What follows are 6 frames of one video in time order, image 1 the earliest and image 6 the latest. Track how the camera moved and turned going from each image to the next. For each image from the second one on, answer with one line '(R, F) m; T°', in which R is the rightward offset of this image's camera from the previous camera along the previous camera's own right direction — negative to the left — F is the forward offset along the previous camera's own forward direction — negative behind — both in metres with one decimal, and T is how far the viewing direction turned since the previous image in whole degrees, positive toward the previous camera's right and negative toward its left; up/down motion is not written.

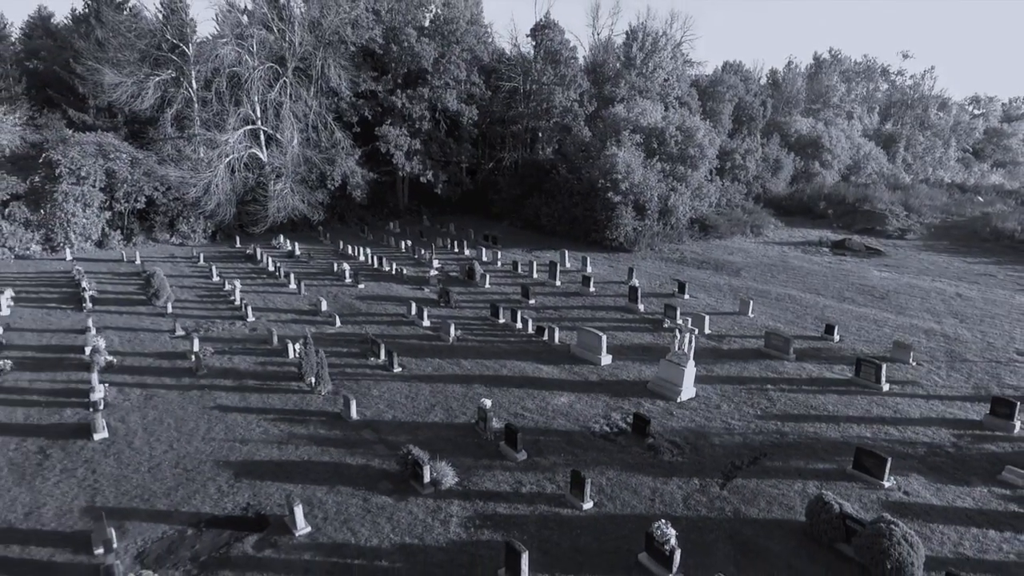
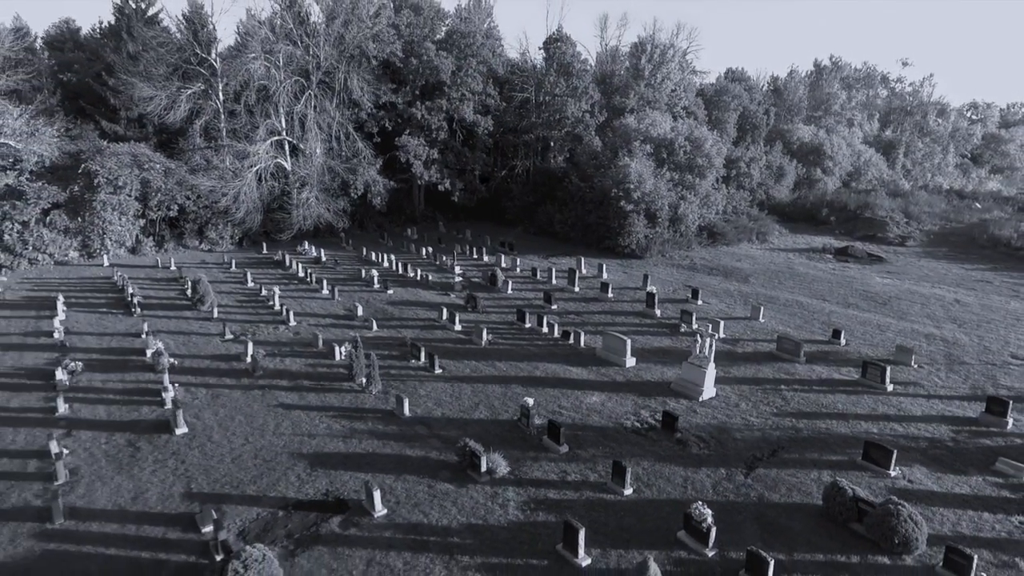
(-0.8, -1.0) m; 0°
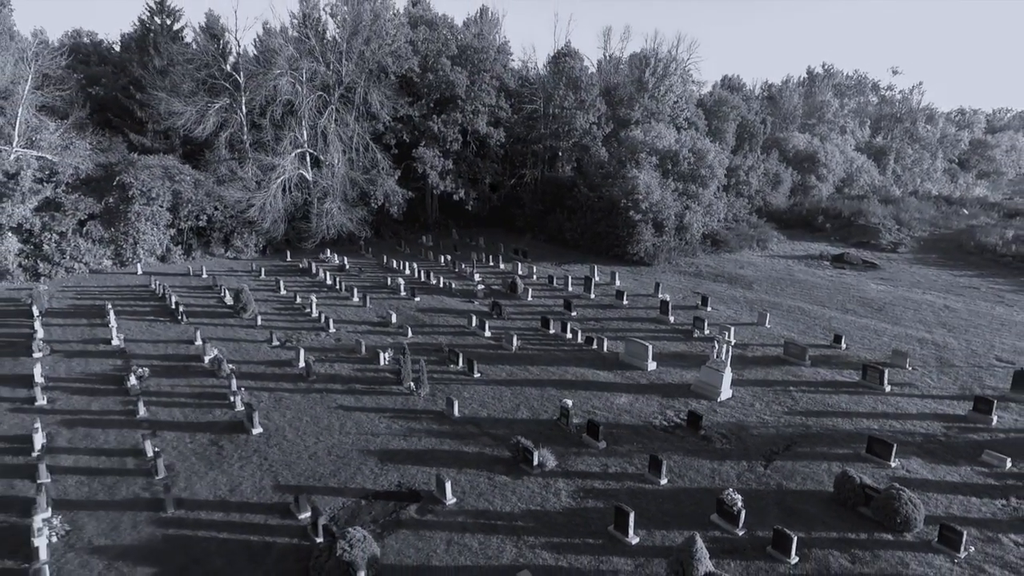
(-1.0, -1.3) m; +1°
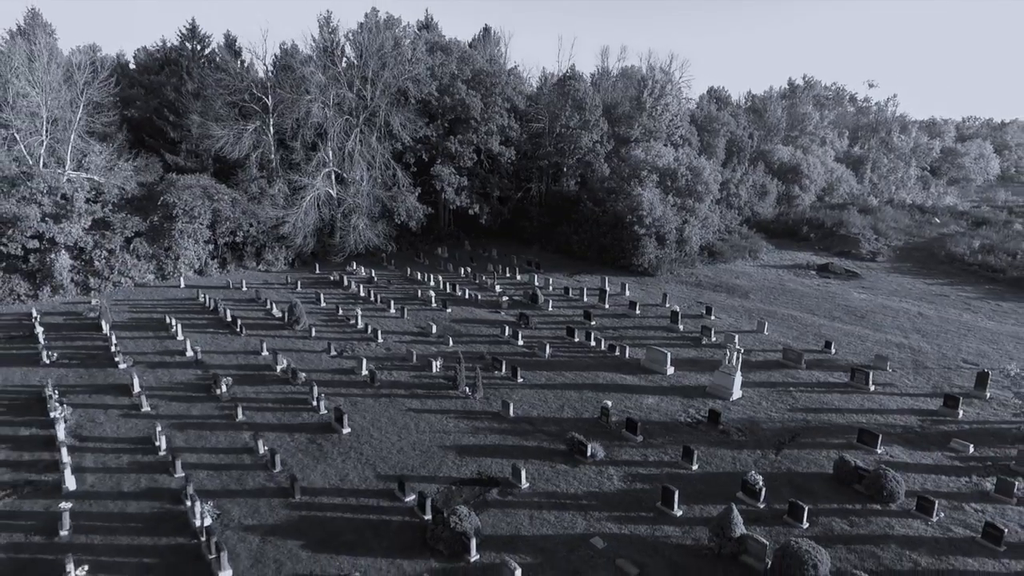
(-1.6, -2.2) m; +2°
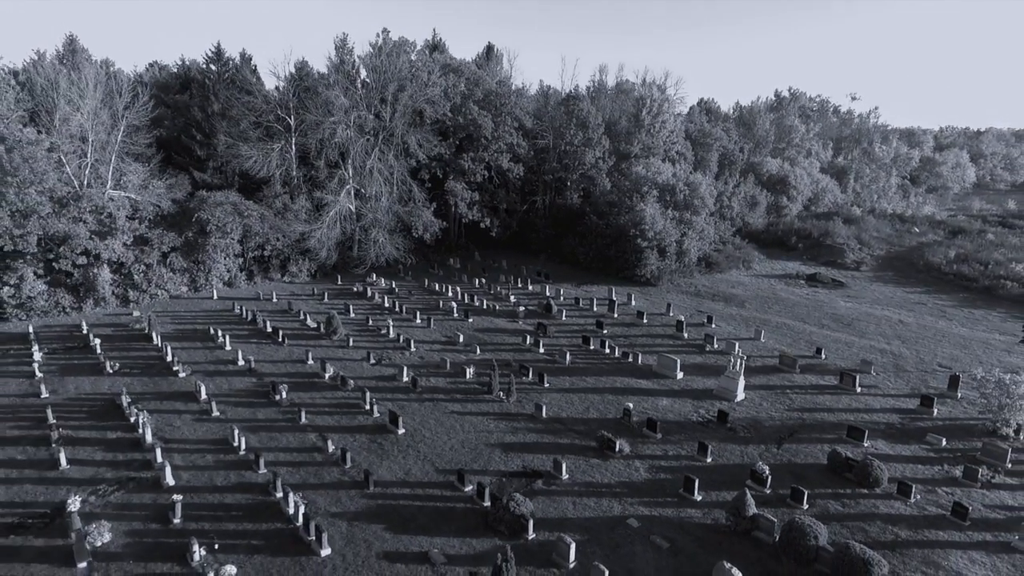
(-1.3, -1.9) m; +1°
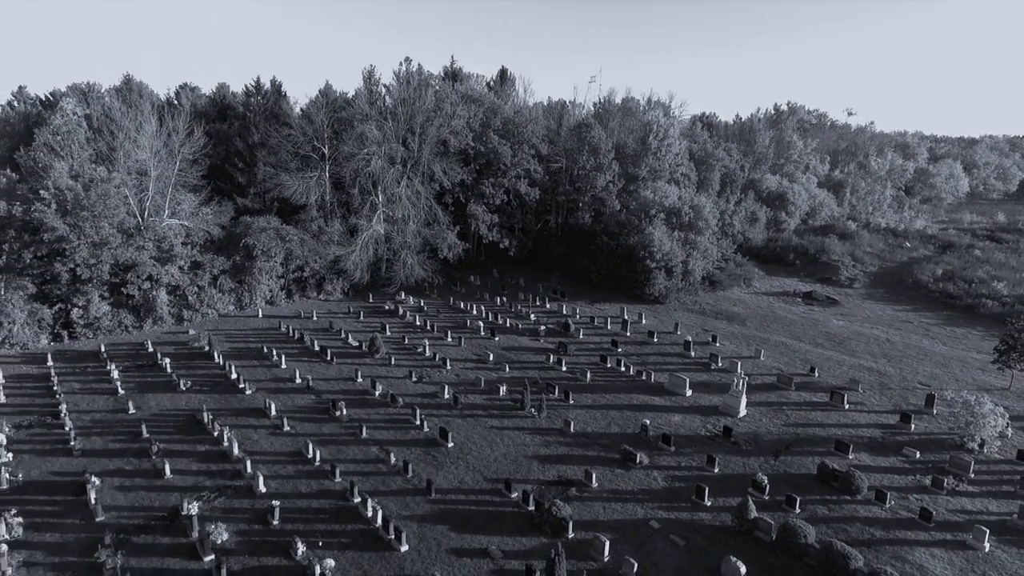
(-1.1, -2.5) m; 0°
